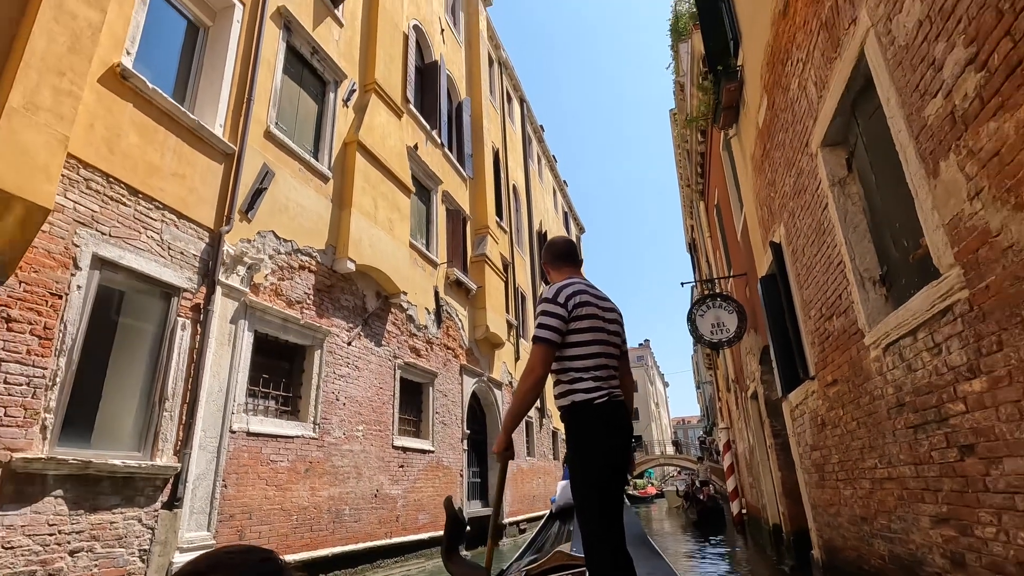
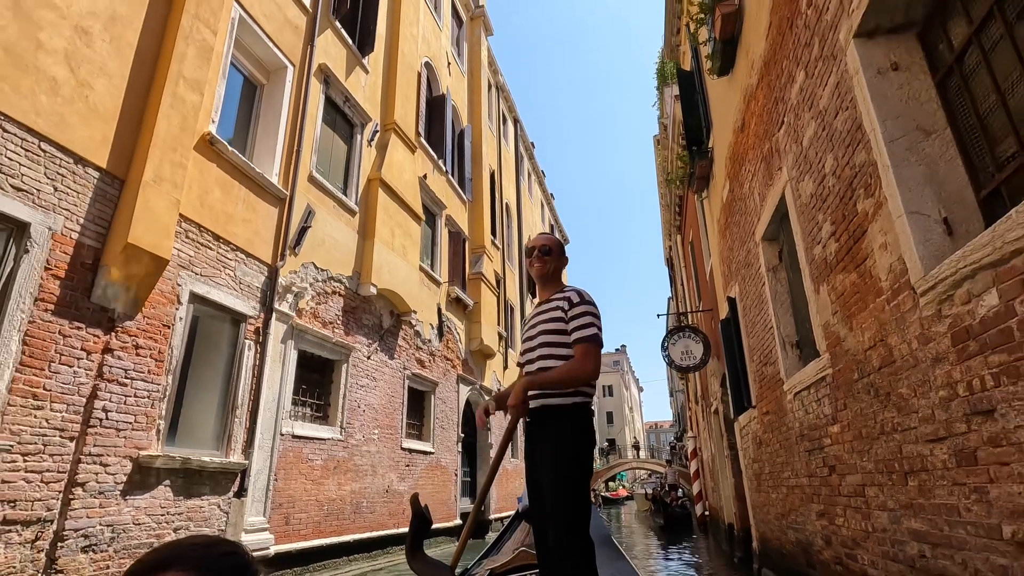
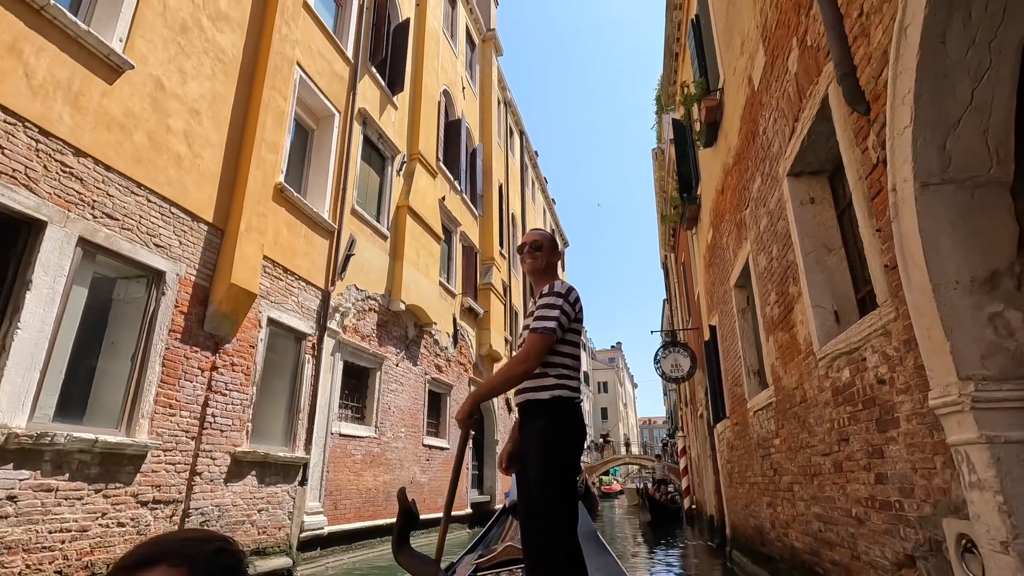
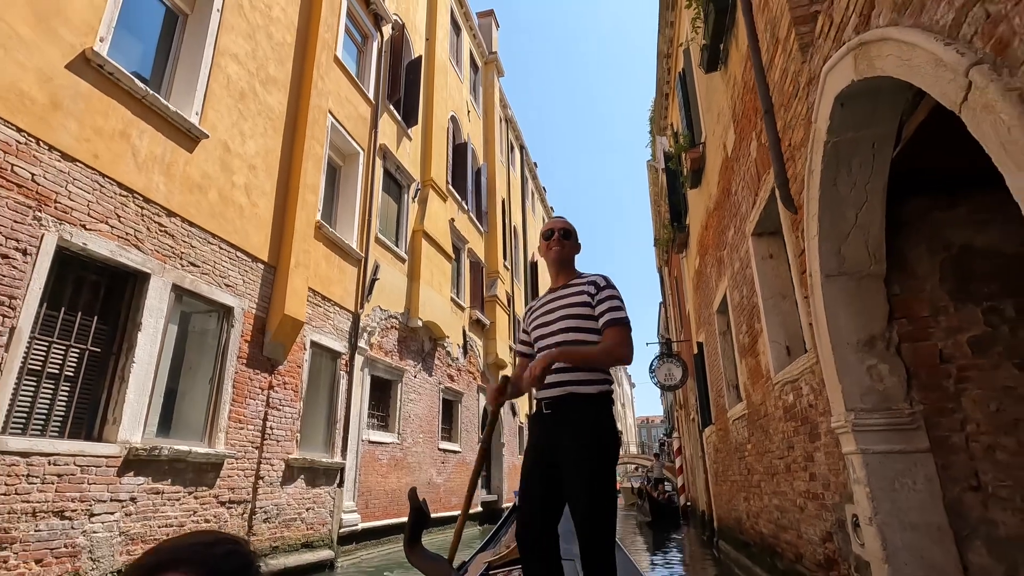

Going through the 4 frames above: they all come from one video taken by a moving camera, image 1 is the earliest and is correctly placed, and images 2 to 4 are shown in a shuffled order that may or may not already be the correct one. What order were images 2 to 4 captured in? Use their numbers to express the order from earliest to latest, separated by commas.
2, 3, 4
